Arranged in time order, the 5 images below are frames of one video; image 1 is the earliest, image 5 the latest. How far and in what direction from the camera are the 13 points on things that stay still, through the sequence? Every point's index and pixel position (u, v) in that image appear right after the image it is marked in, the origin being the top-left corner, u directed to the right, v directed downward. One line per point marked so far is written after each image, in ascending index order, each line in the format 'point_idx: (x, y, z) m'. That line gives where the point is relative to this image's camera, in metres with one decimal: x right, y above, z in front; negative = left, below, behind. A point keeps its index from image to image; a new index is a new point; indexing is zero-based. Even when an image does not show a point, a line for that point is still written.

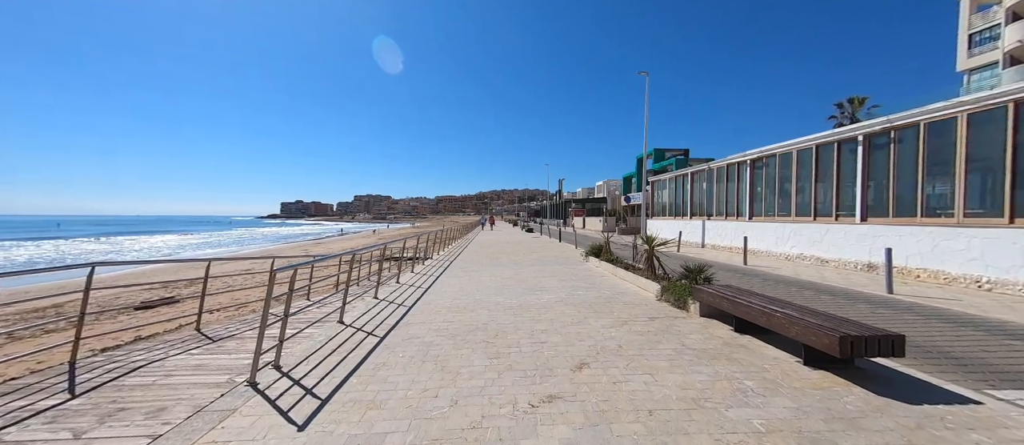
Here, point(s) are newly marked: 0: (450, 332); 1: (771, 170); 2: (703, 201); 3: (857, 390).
0: (-0.9, -1.5, +4.4) m
1: (+9.6, +2.0, +12.0) m
2: (+9.5, +1.0, +16.1) m
3: (+3.0, -1.5, +2.9) m
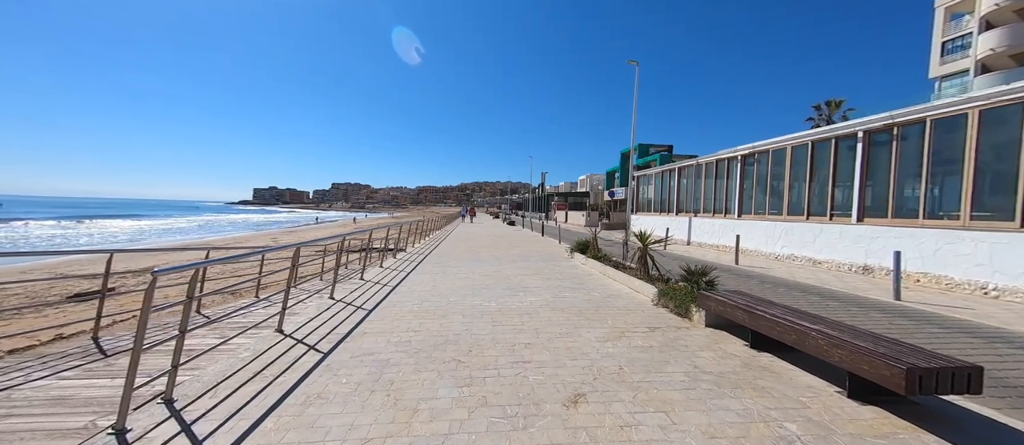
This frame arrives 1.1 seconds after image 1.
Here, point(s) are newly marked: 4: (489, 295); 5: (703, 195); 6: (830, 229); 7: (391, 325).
0: (-1.1, -1.4, +3.6) m
1: (+9.0, +2.0, +11.6) m
2: (+8.7, +1.2, +15.8) m
3: (+2.9, -1.5, +2.2) m
4: (-0.4, -1.3, +5.9) m
5: (+8.7, +1.2, +14.7) m
6: (+8.8, -0.2, +8.9) m
7: (-1.6, -1.3, +4.3) m
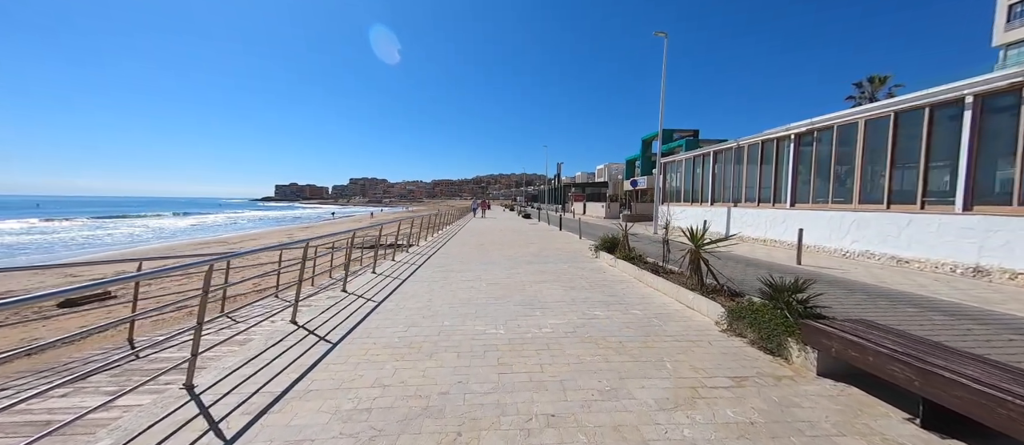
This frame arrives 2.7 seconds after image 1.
0: (-1.0, -1.4, +2.3) m
1: (+9.4, +2.3, +9.8) m
2: (+9.3, +1.6, +14.0) m
3: (+2.9, -1.5, +0.7) m
4: (-0.2, -1.3, +4.5) m
5: (+9.3, +1.6, +12.9) m
6: (+9.1, 0.0, +7.2) m
7: (-1.5, -1.4, +3.0) m
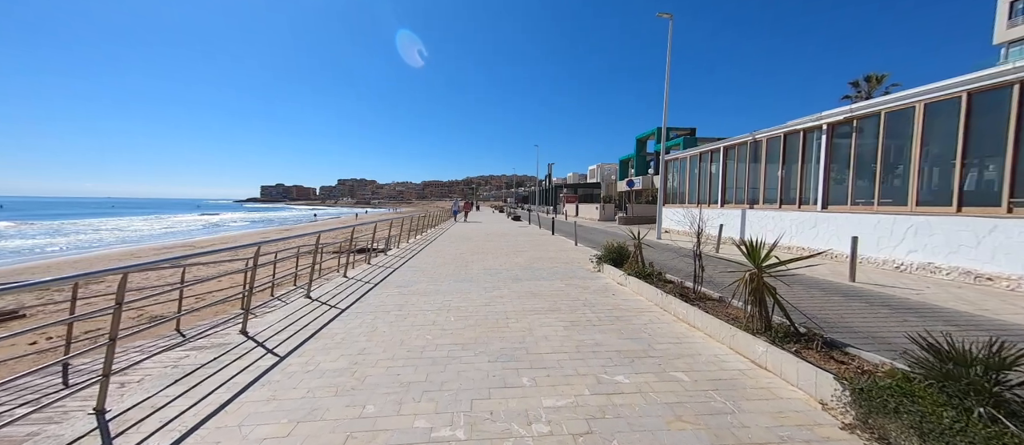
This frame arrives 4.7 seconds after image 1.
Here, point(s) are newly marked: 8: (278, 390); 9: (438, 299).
0: (-1.2, -1.5, +0.5) m
1: (+9.0, +2.2, +8.3) m
2: (+8.8, +1.5, +12.5) m
3: (+2.8, -1.6, -0.9) m
4: (-0.5, -1.4, +2.7) m
5: (+8.8, +1.5, +11.4) m
6: (+8.8, -0.1, +5.7) m
7: (-1.7, -1.5, +1.2) m
8: (-2.0, -1.4, +2.8) m
9: (-1.2, -1.3, +5.4) m
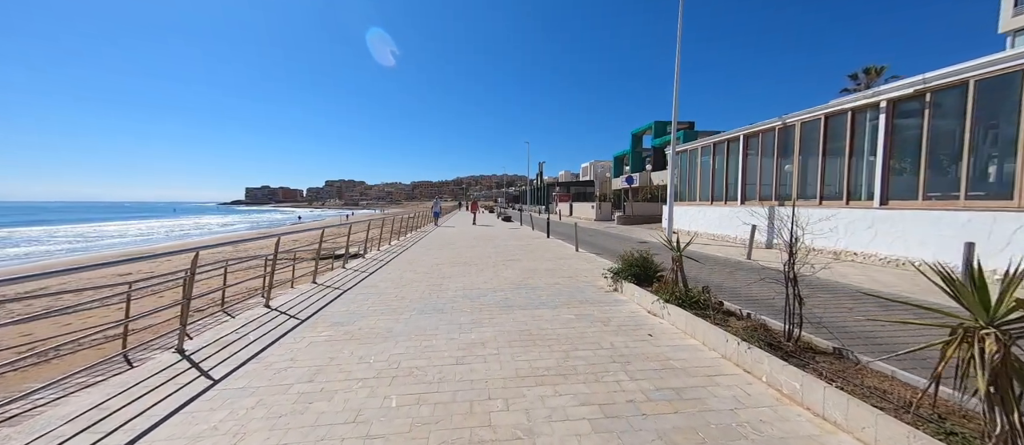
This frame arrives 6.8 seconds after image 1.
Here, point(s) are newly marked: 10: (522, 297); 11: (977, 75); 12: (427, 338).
0: (-1.2, -1.6, -1.4) m
1: (+8.7, +2.2, +6.6) m
2: (+8.4, +1.5, +10.8) m
3: (+2.8, -1.6, -2.7) m
4: (-0.5, -1.5, +0.8) m
5: (+8.4, +1.5, +9.7) m
6: (+8.6, -0.1, +4.0) m
7: (-1.7, -1.6, -0.8) m
8: (-2.1, -1.5, +0.9) m
9: (-1.4, -1.4, +3.5) m
10: (+0.2, -1.2, +5.3) m
11: (+8.6, +2.8, +6.1) m
12: (-1.0, -1.3, +3.8) m
